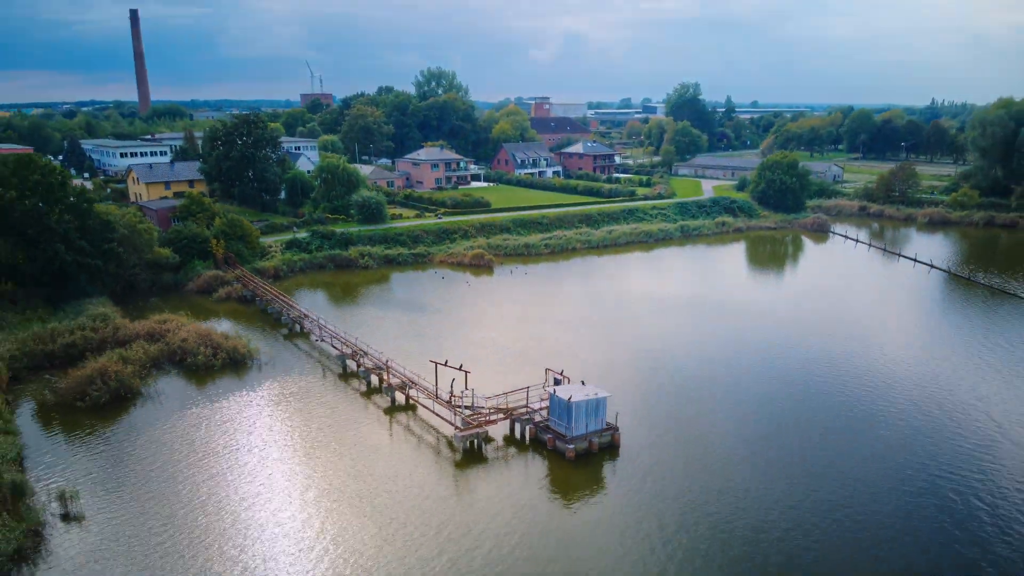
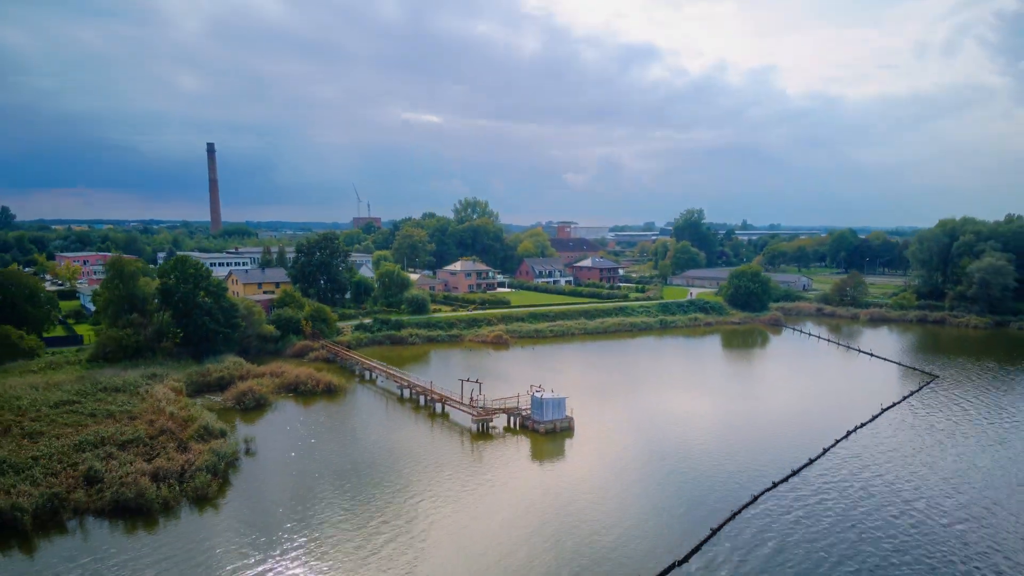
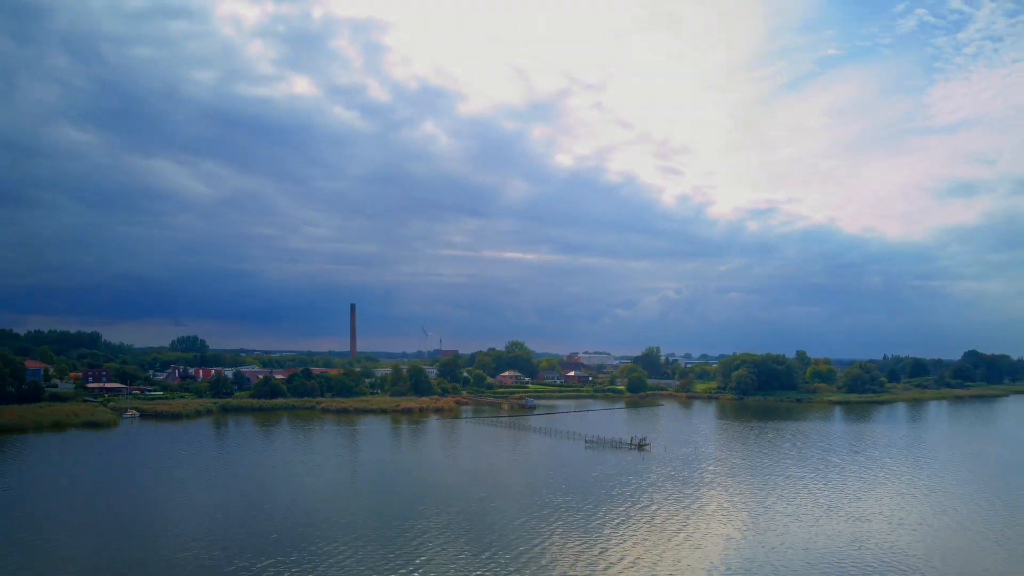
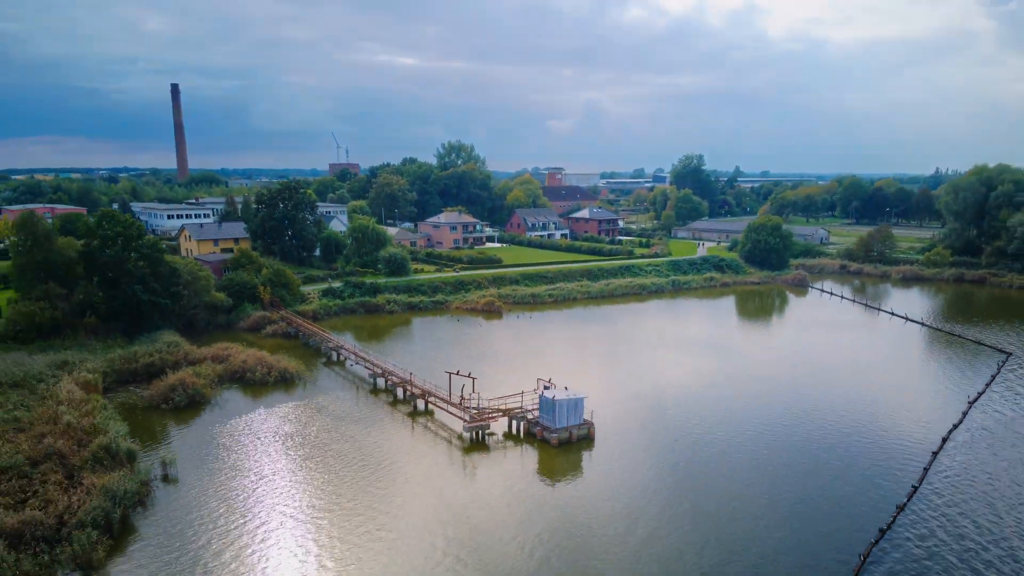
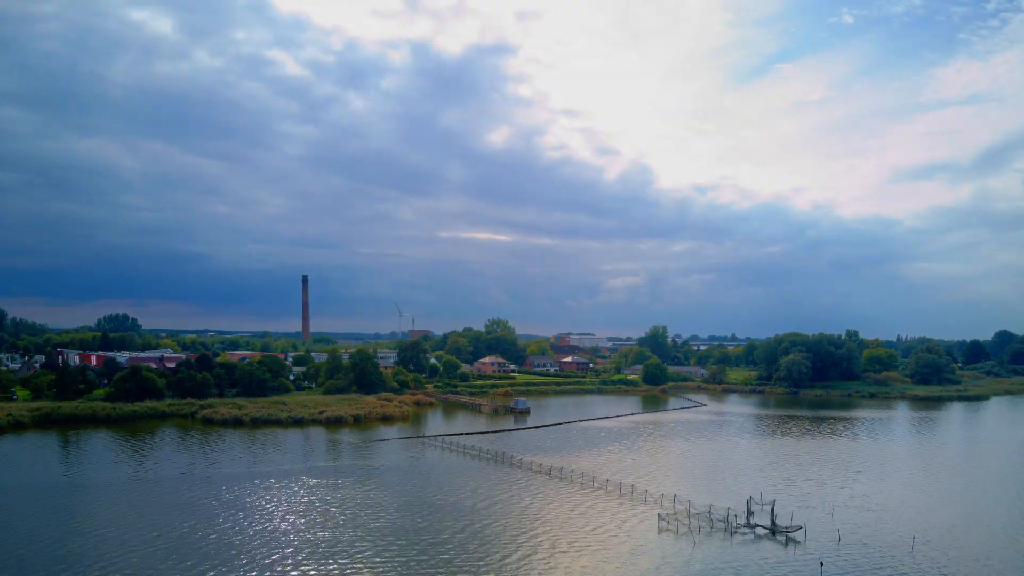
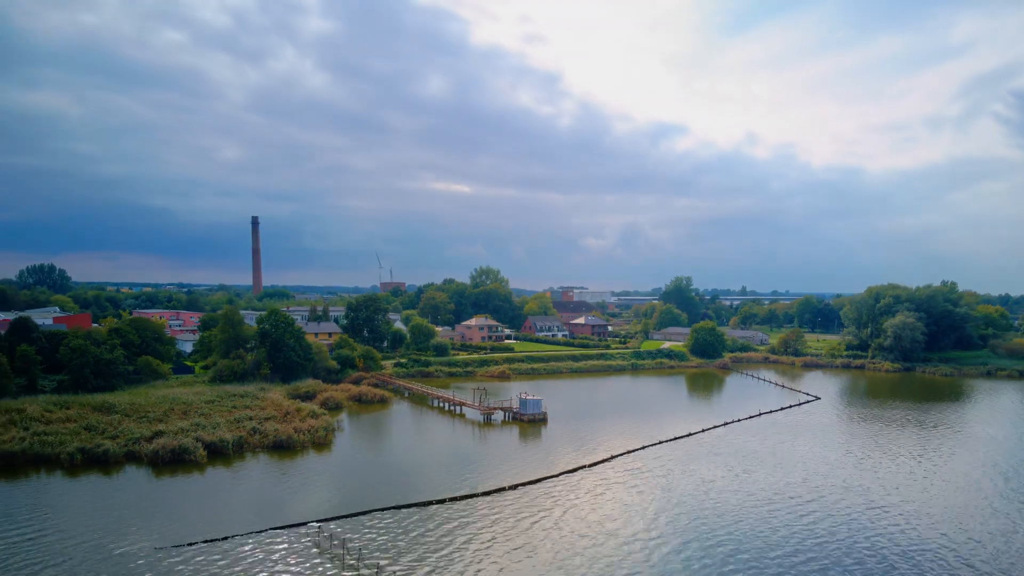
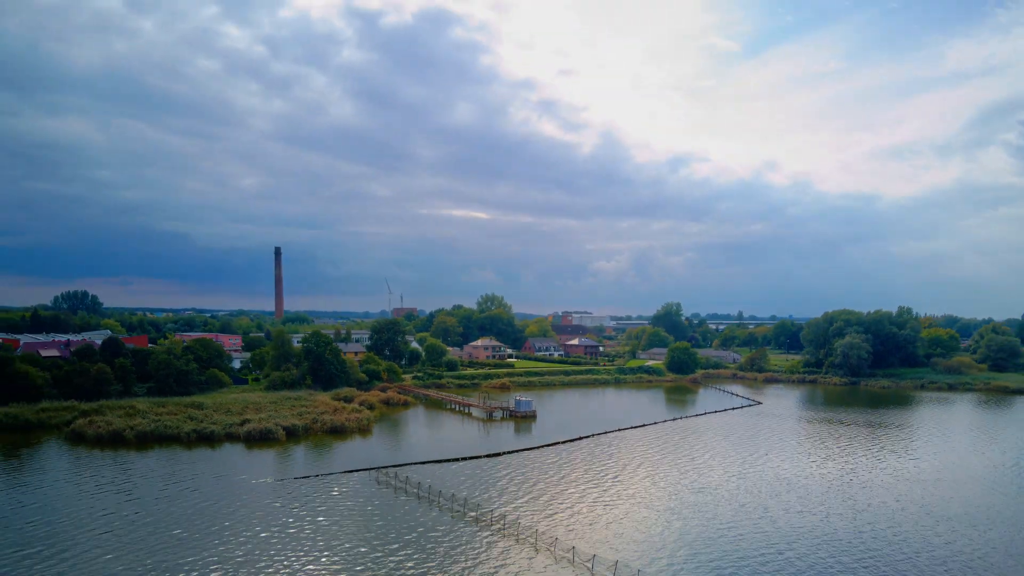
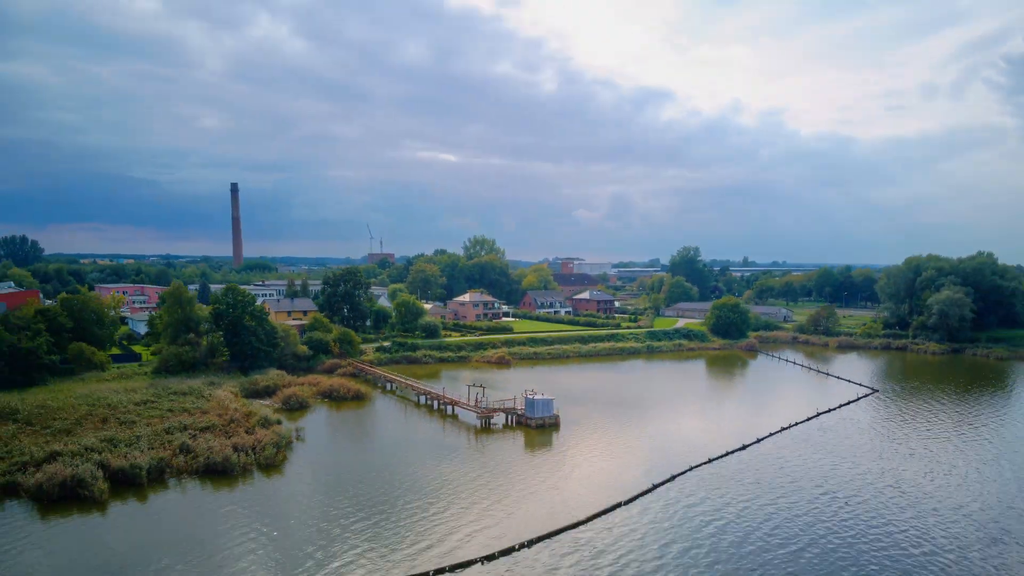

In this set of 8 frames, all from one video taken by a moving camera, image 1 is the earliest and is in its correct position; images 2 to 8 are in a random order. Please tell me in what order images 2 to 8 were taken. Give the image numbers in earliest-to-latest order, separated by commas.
4, 2, 8, 6, 7, 5, 3
